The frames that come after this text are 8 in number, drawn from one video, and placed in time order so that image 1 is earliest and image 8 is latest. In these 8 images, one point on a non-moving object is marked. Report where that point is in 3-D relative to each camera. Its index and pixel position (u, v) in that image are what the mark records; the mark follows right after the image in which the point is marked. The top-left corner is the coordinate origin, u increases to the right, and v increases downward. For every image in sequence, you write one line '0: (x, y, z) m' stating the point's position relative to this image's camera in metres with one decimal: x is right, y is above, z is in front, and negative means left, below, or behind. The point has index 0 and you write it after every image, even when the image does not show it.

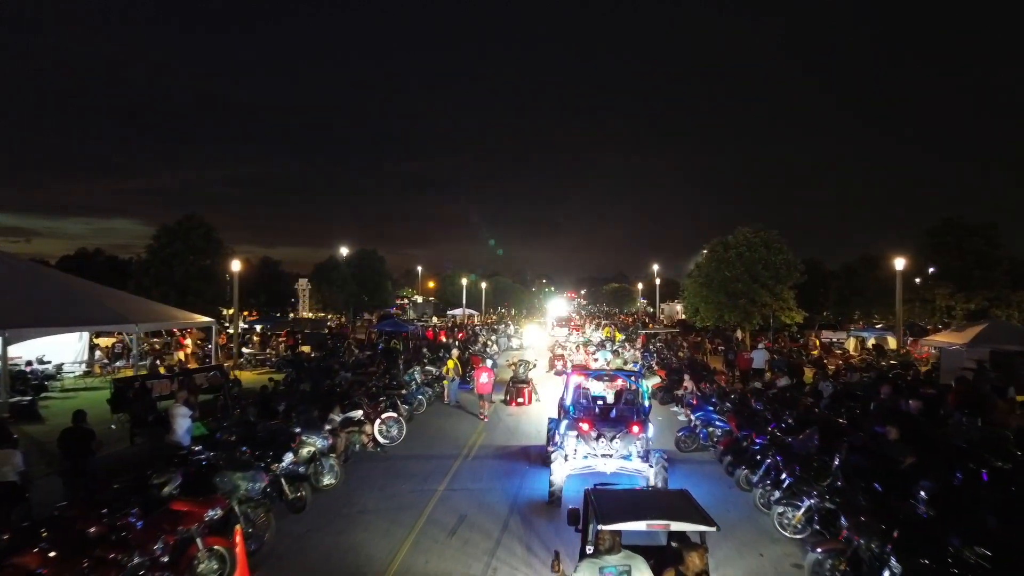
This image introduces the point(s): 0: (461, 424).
0: (-1.1, -3.1, +16.7) m
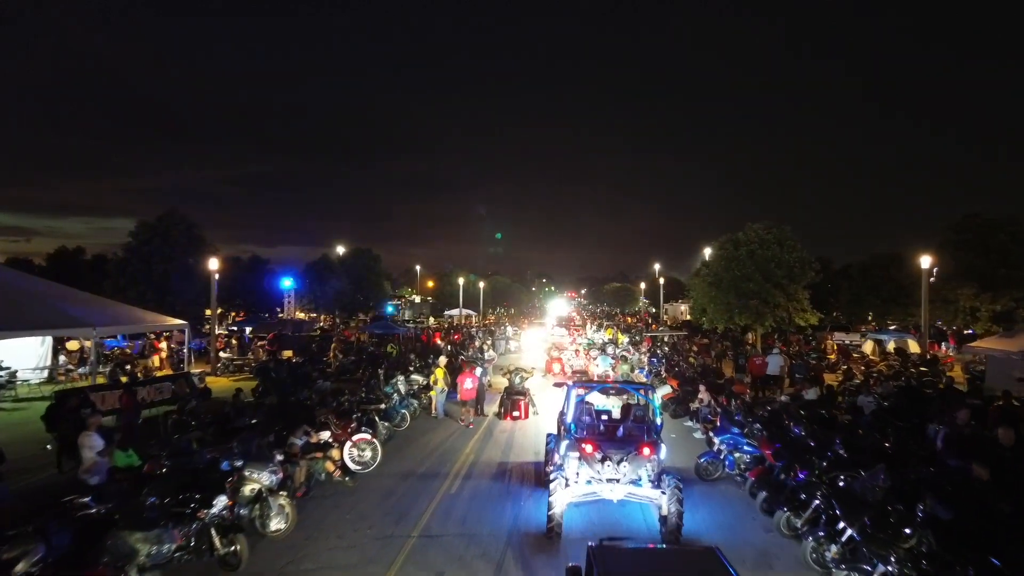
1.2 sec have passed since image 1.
0: (-1.3, -3.1, +14.9) m
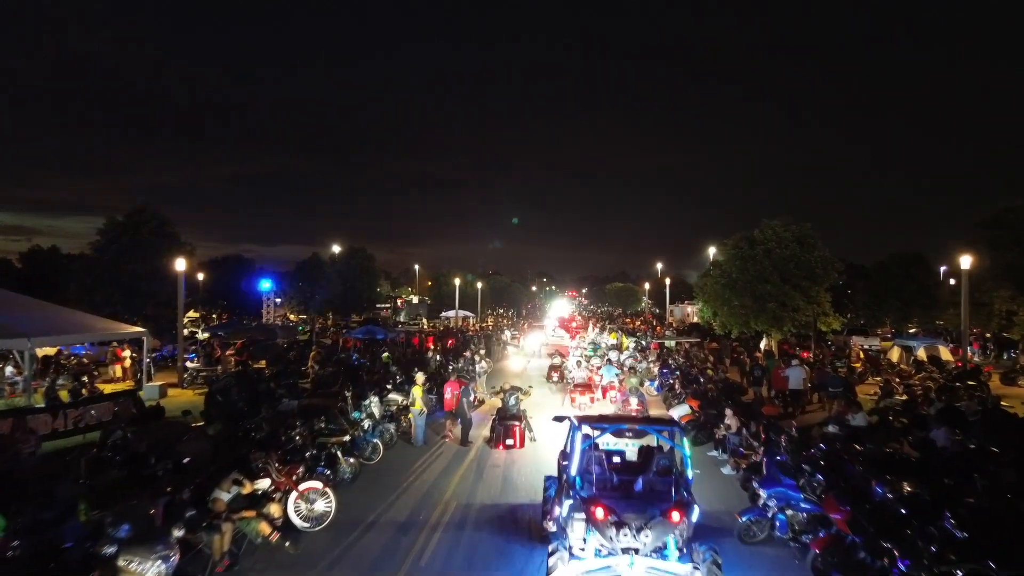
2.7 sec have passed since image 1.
0: (-1.4, -3.2, +12.5) m
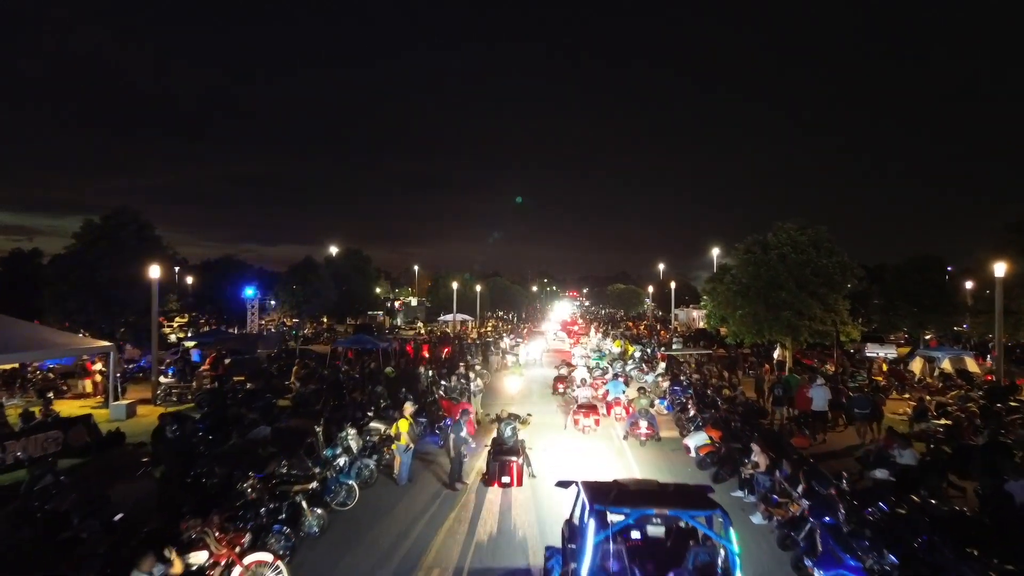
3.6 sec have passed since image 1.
0: (-1.5, -3.5, +10.8) m
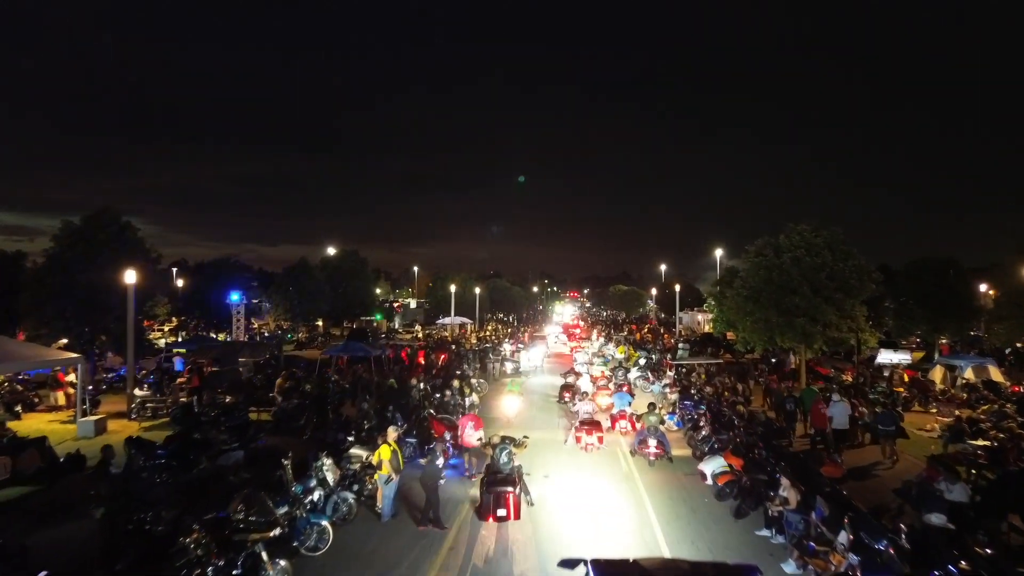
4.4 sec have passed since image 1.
0: (-1.5, -3.6, +9.5) m
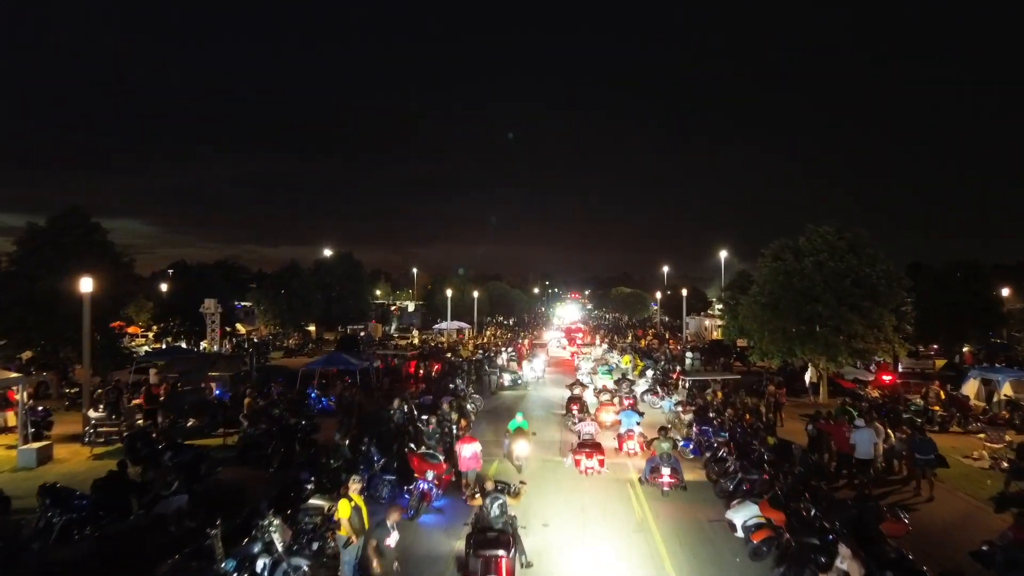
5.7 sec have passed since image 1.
0: (-1.6, -3.9, +7.4) m
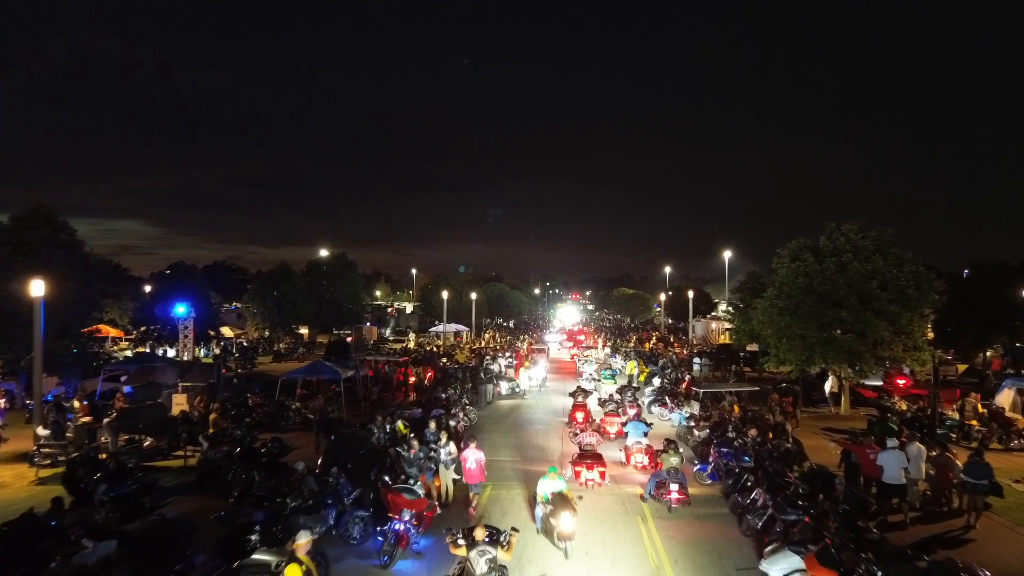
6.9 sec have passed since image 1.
0: (-1.7, -3.9, +5.6) m
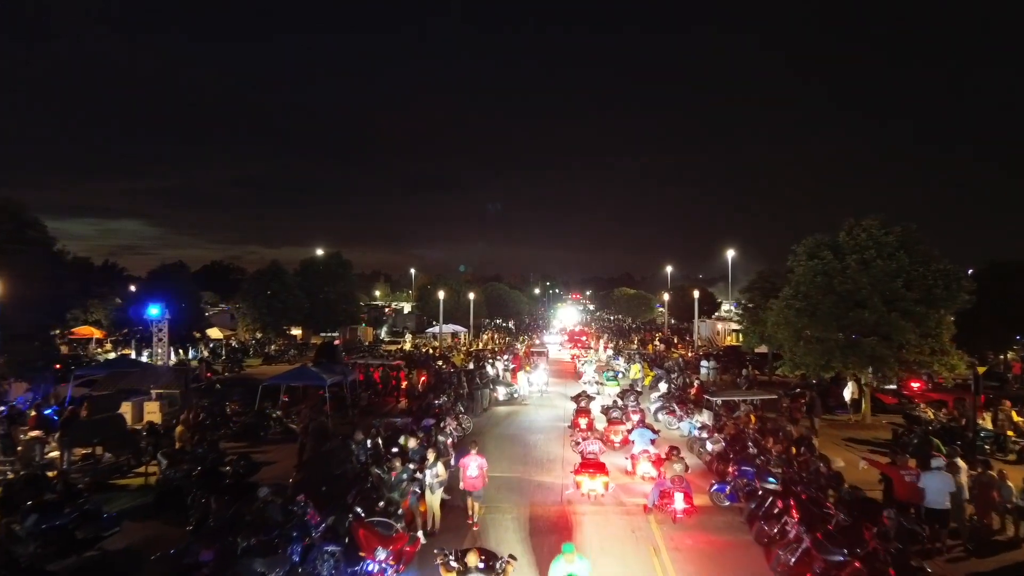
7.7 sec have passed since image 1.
0: (-1.8, -3.9, +4.1) m
